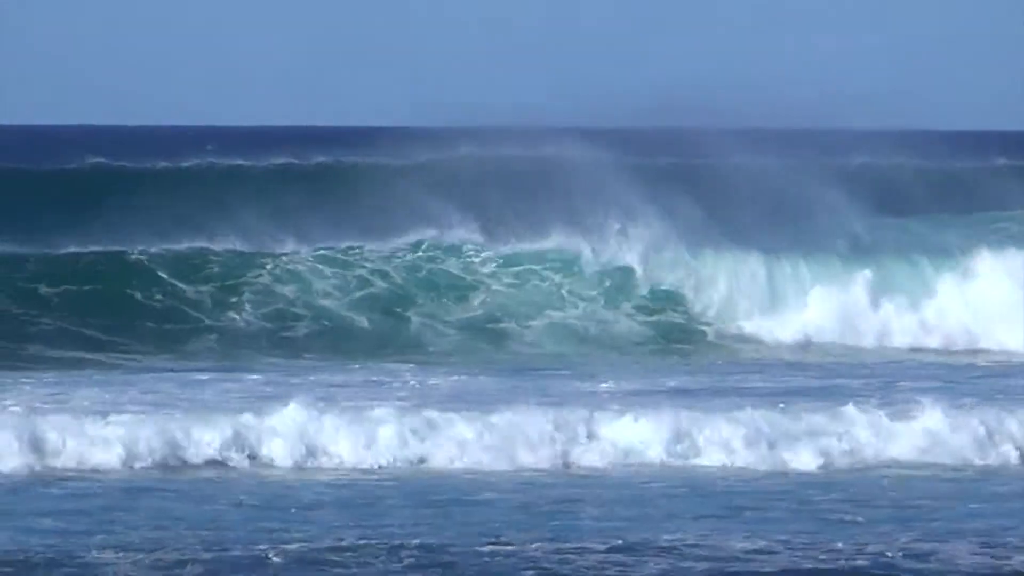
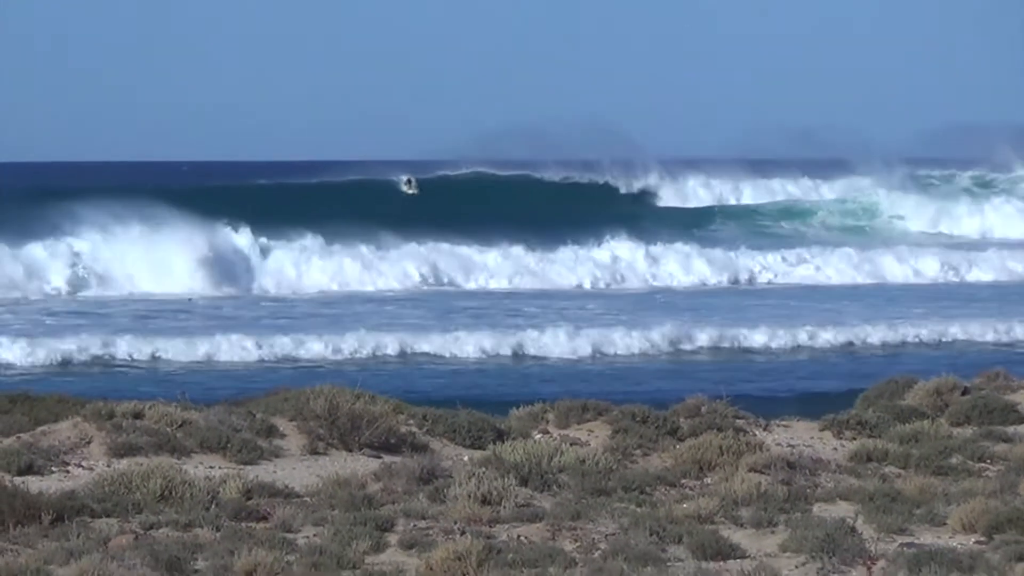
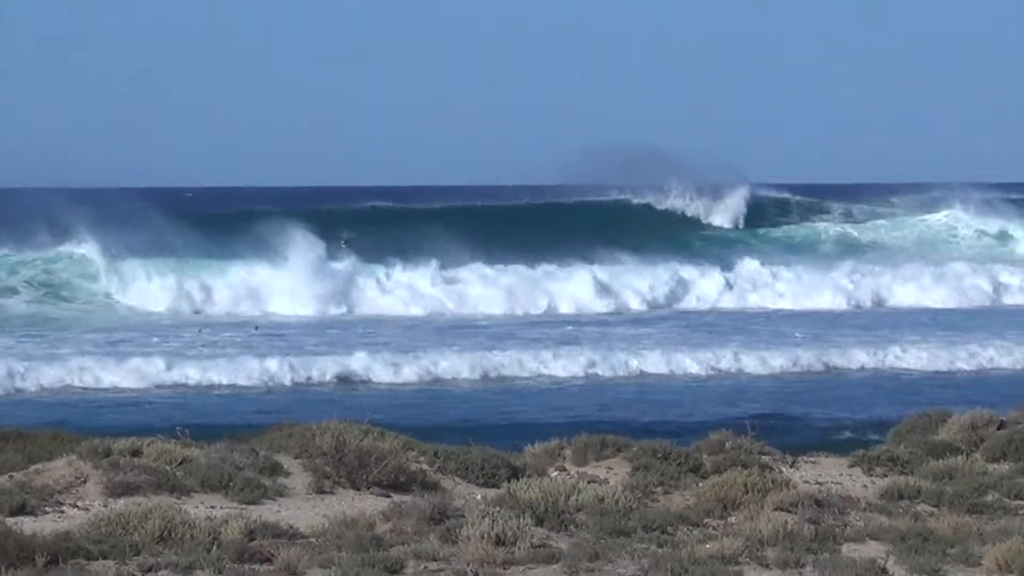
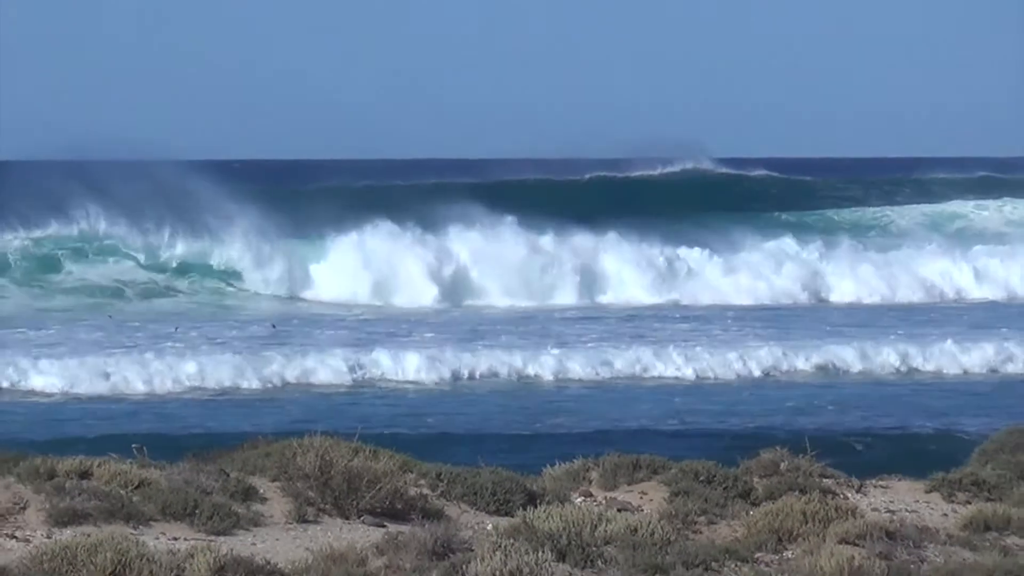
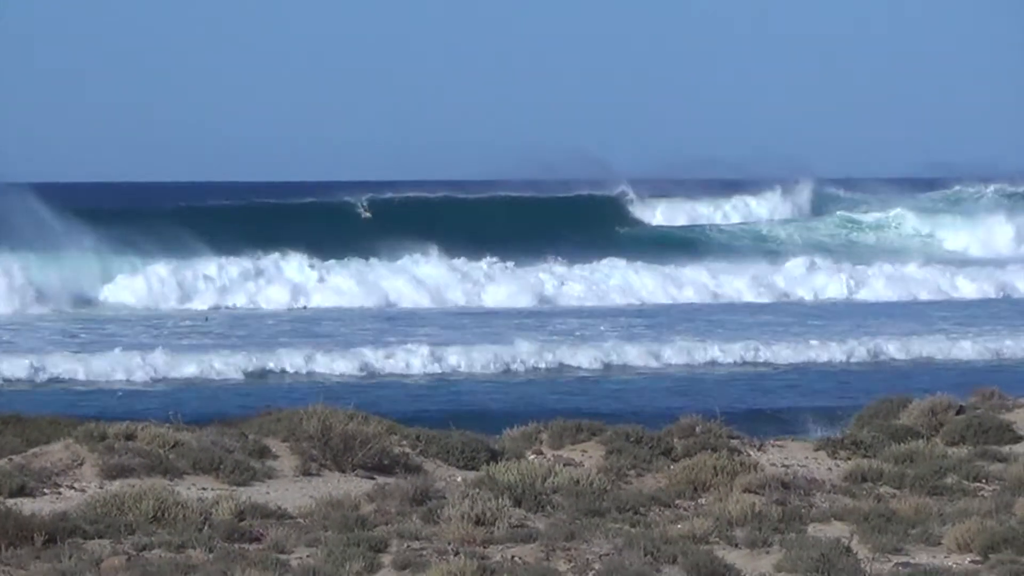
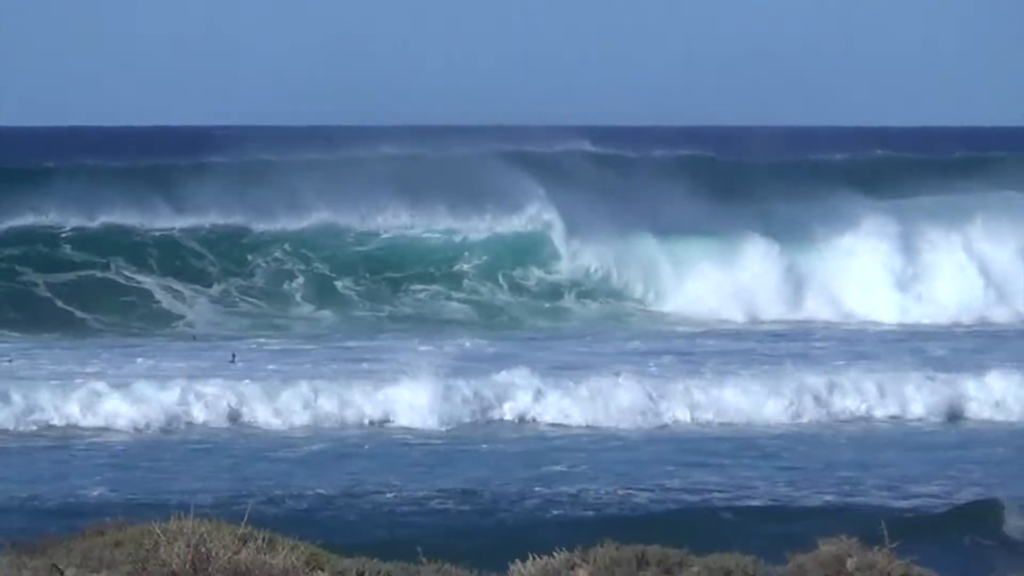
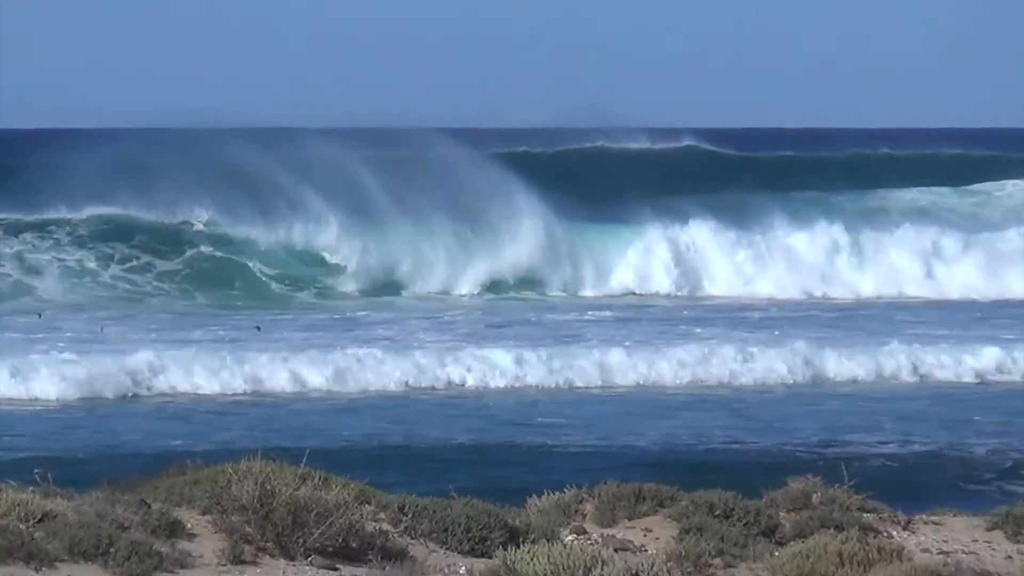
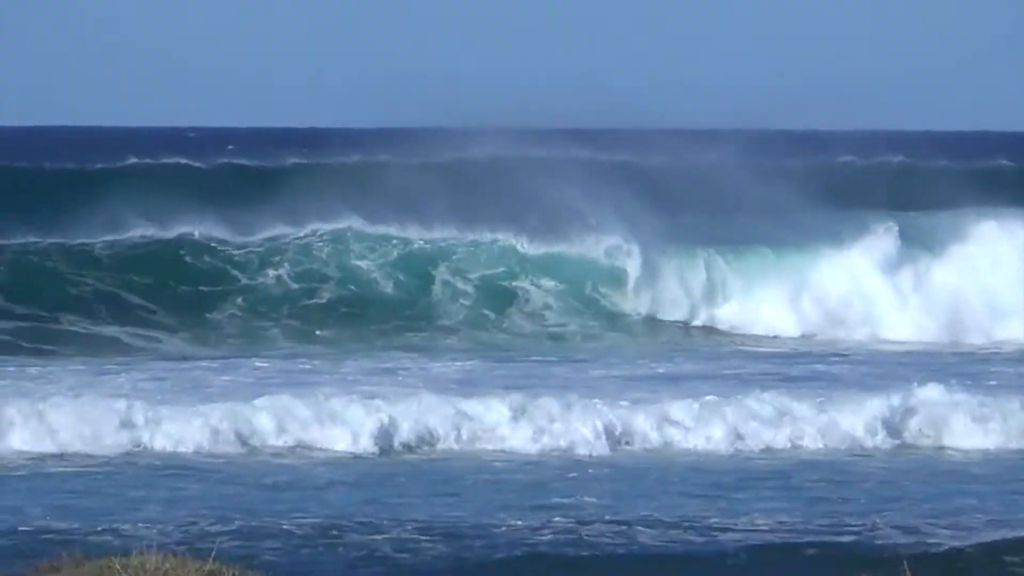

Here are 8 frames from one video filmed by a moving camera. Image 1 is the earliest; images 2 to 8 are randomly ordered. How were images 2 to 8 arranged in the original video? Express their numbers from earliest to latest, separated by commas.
8, 6, 7, 4, 3, 5, 2
